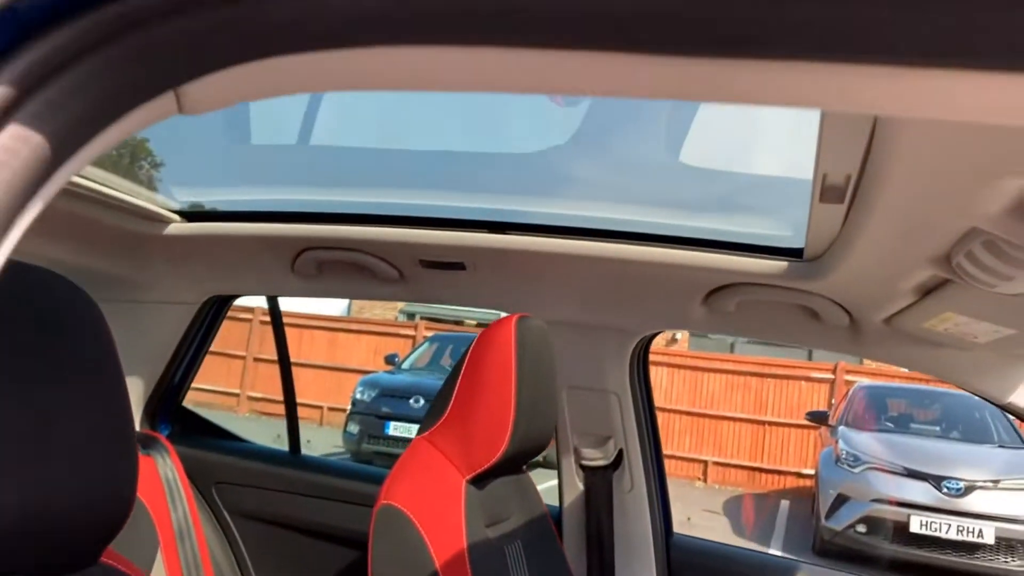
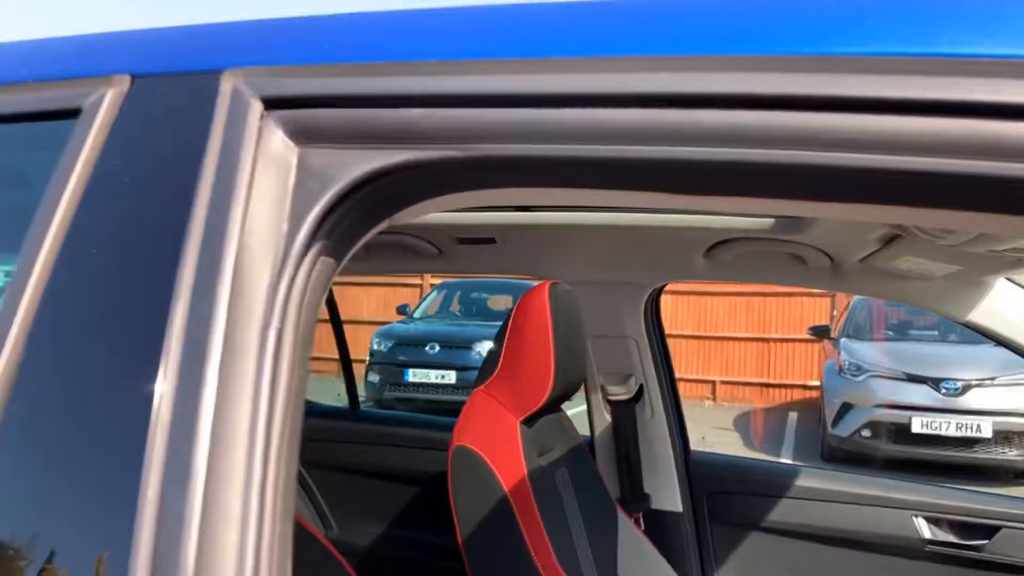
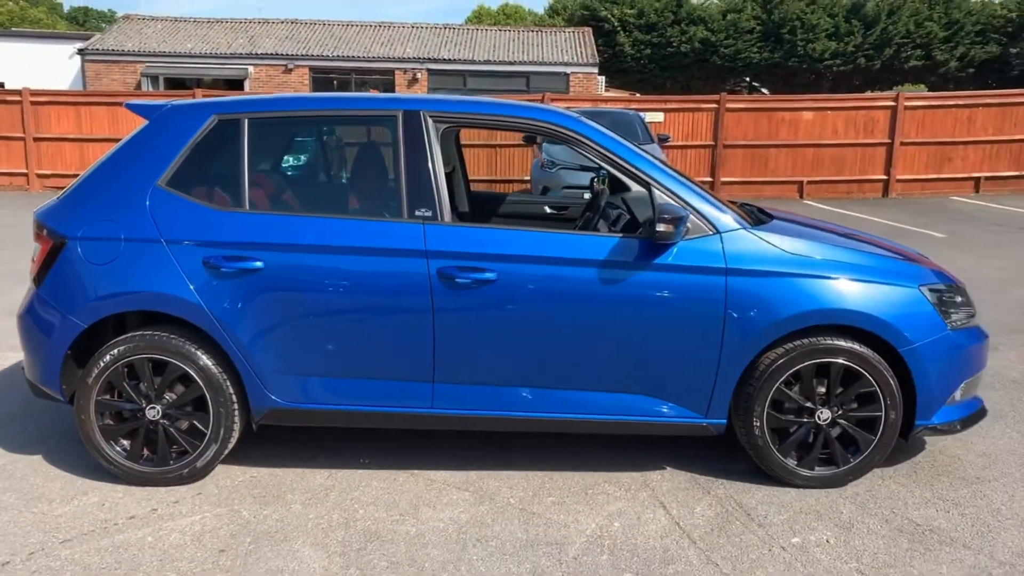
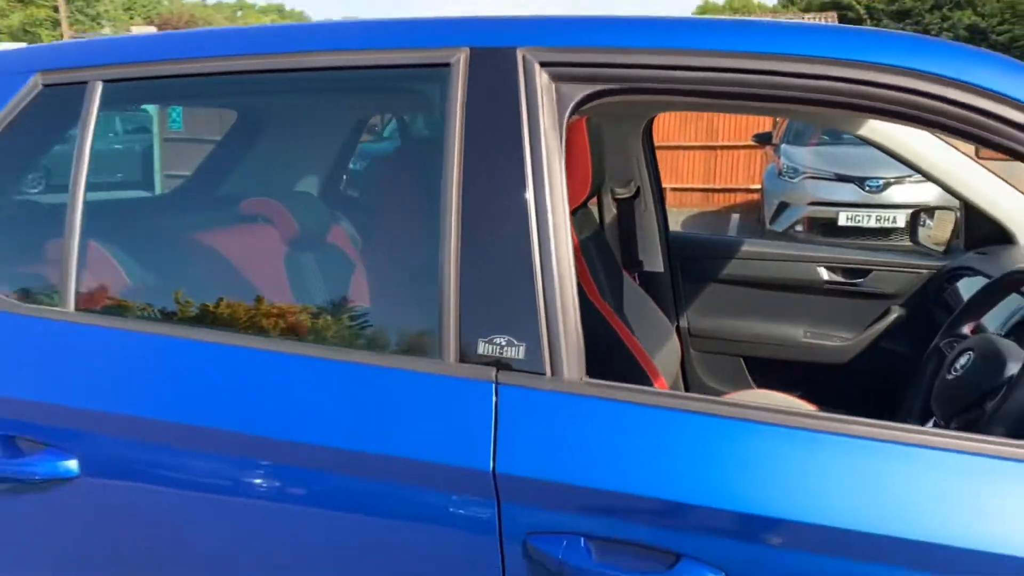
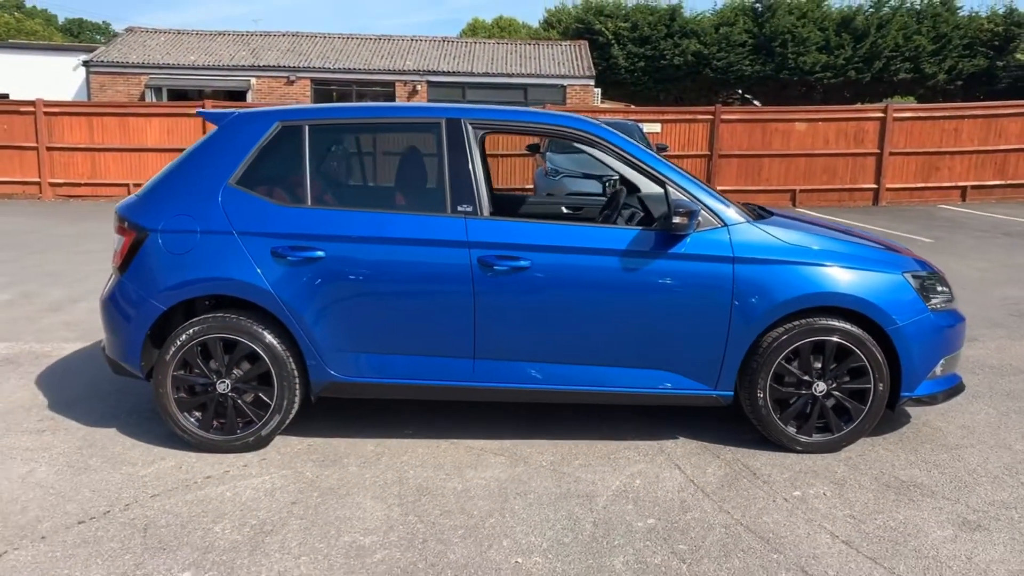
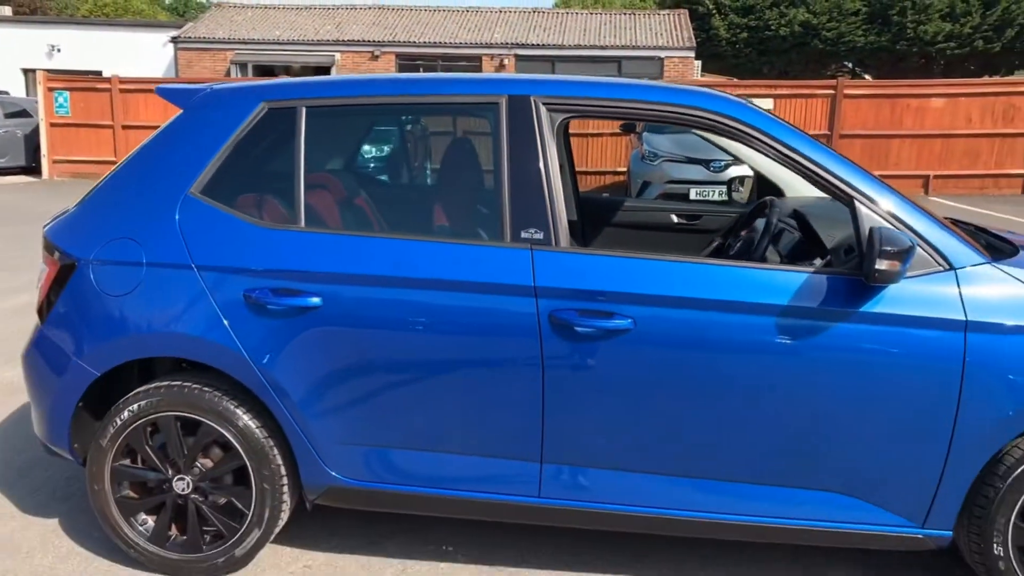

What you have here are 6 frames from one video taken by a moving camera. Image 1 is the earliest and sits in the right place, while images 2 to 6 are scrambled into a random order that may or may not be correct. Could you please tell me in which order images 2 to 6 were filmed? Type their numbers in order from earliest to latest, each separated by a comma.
2, 4, 6, 3, 5
